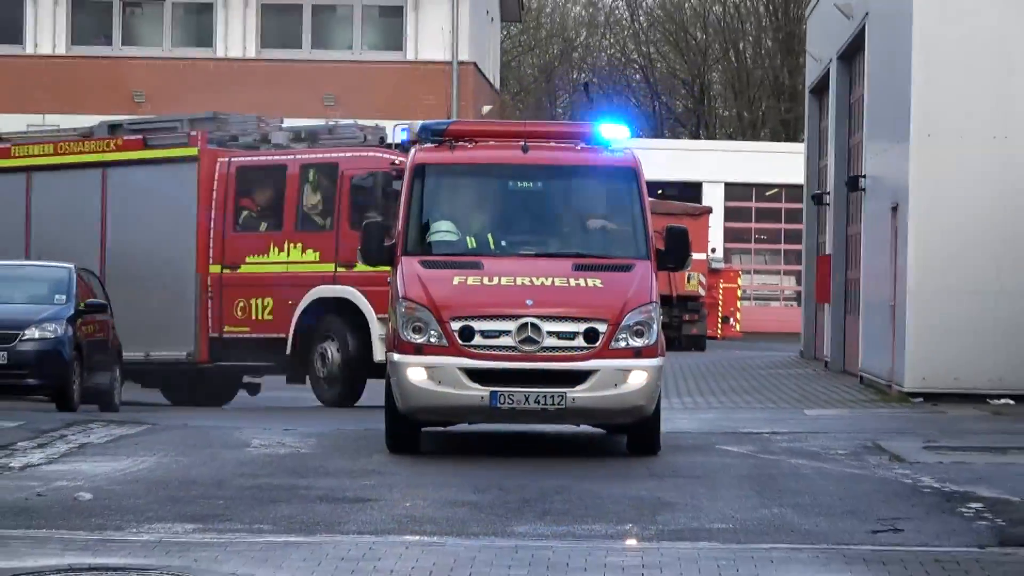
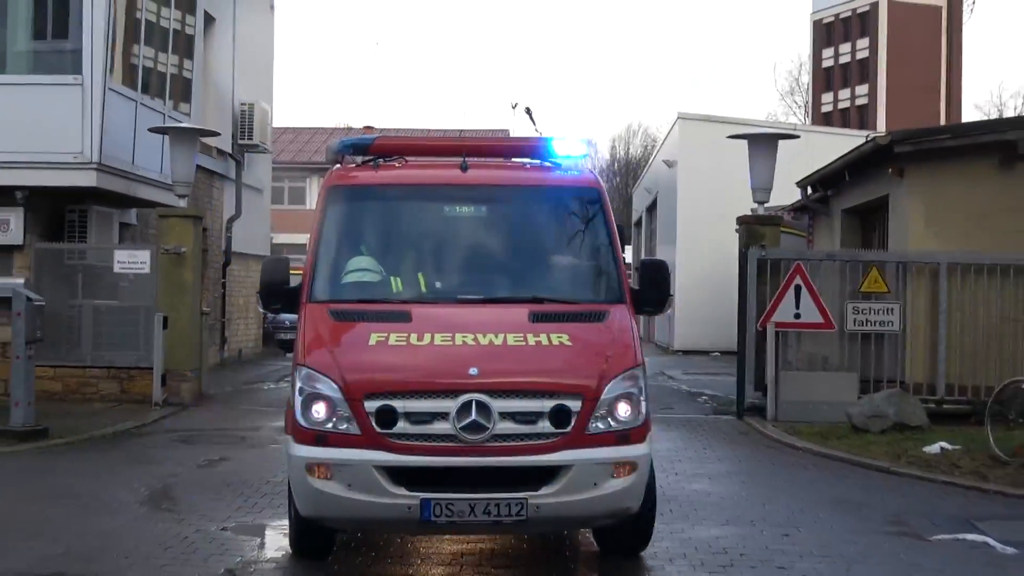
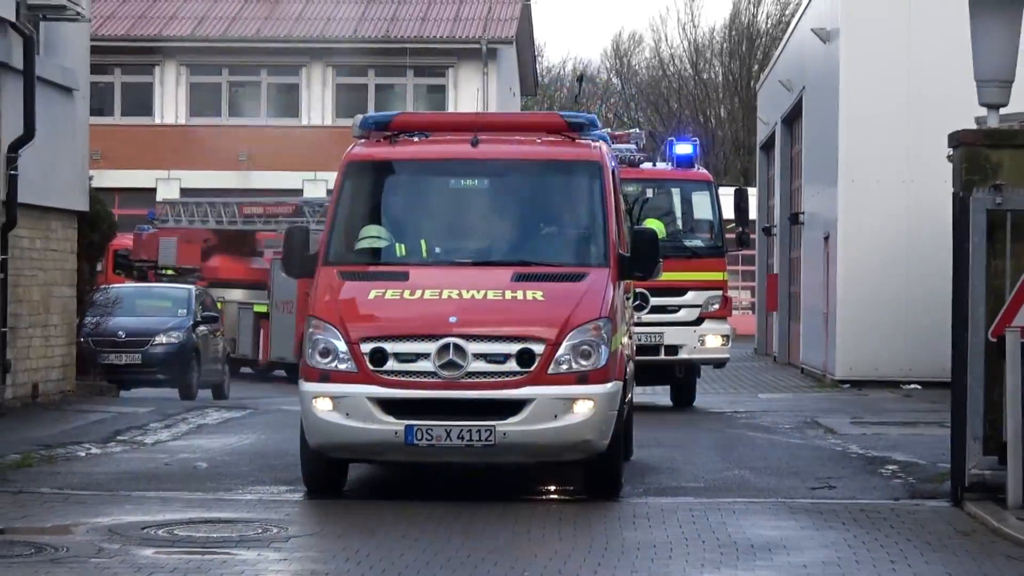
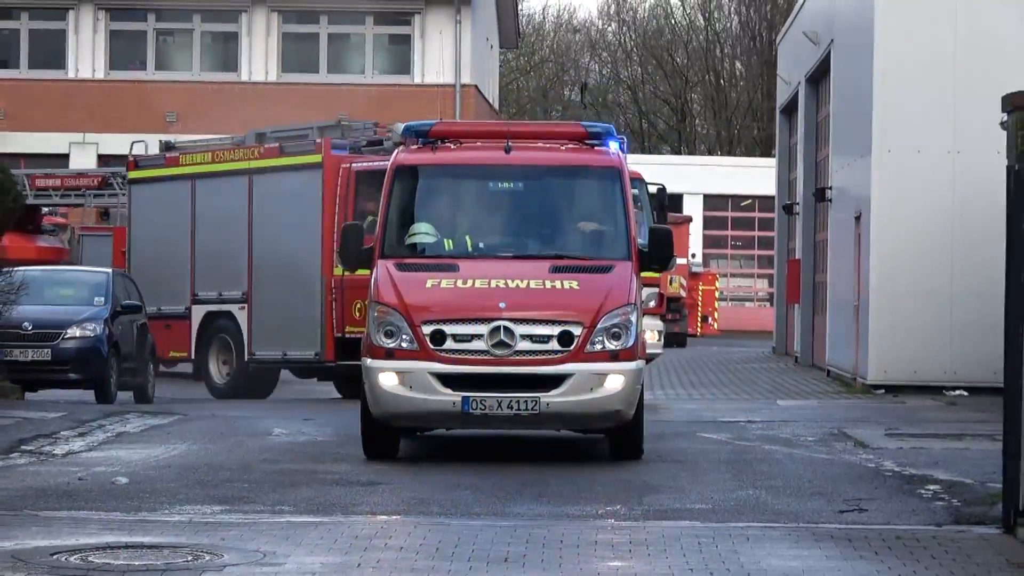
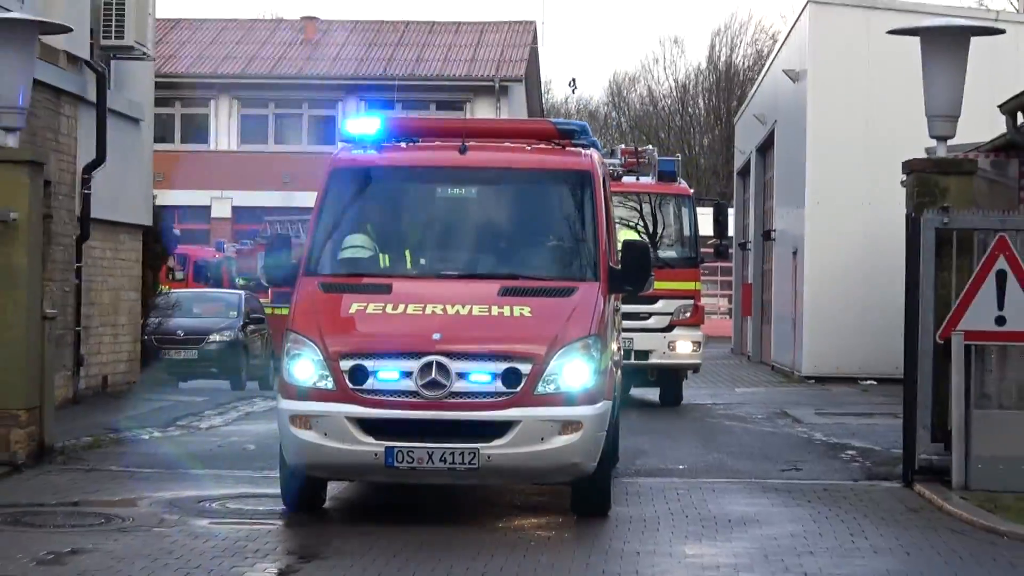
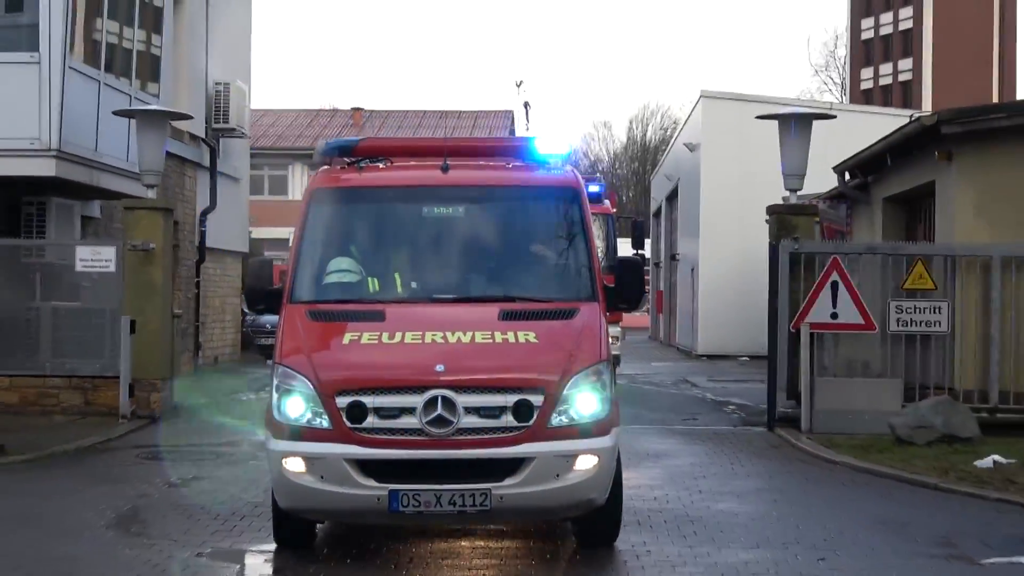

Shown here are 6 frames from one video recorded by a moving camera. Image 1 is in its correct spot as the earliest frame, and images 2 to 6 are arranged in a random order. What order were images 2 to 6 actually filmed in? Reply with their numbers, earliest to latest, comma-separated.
4, 3, 5, 6, 2
